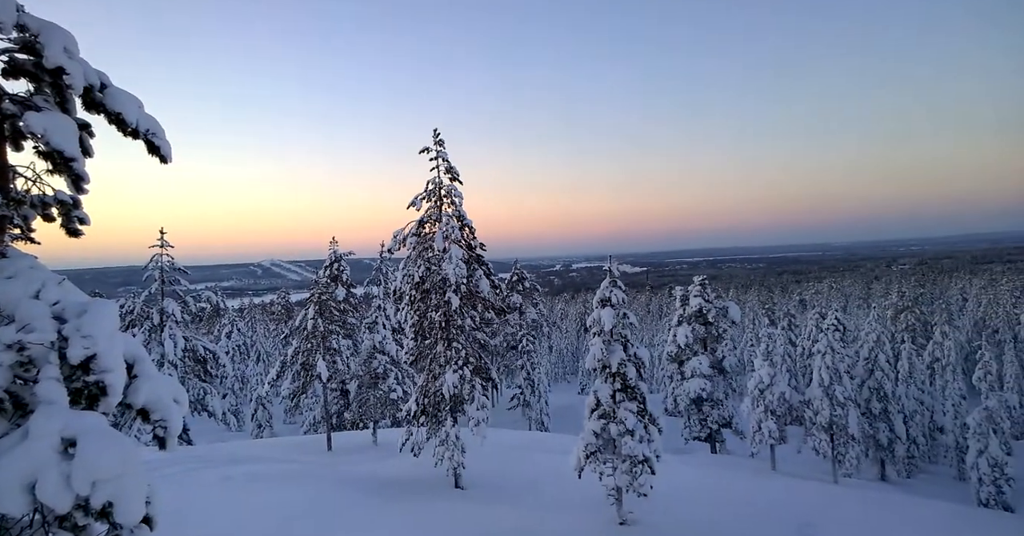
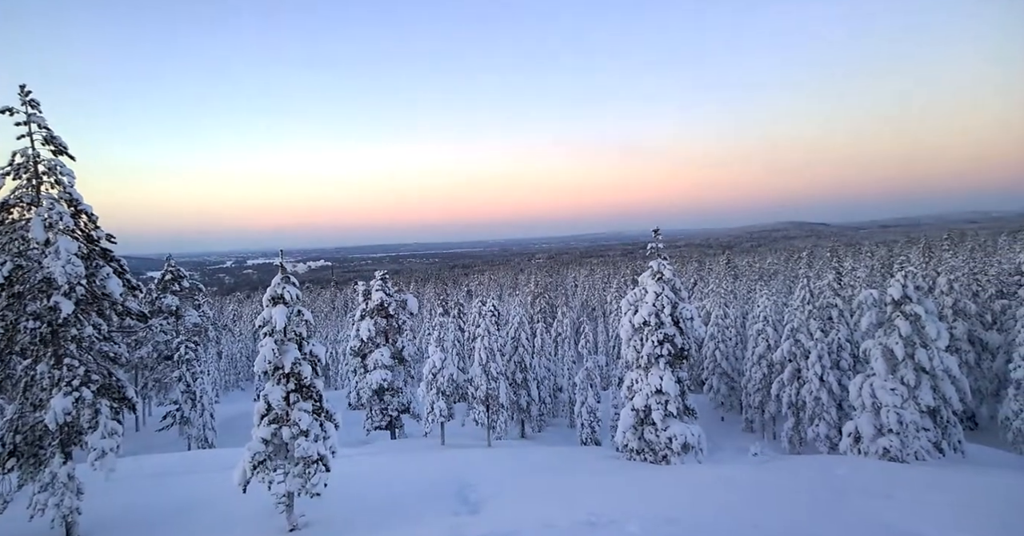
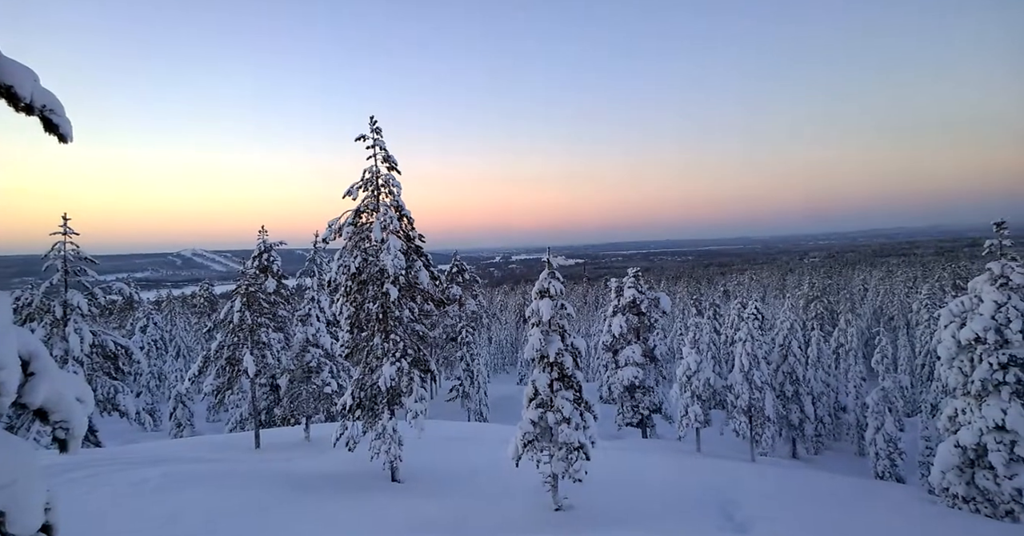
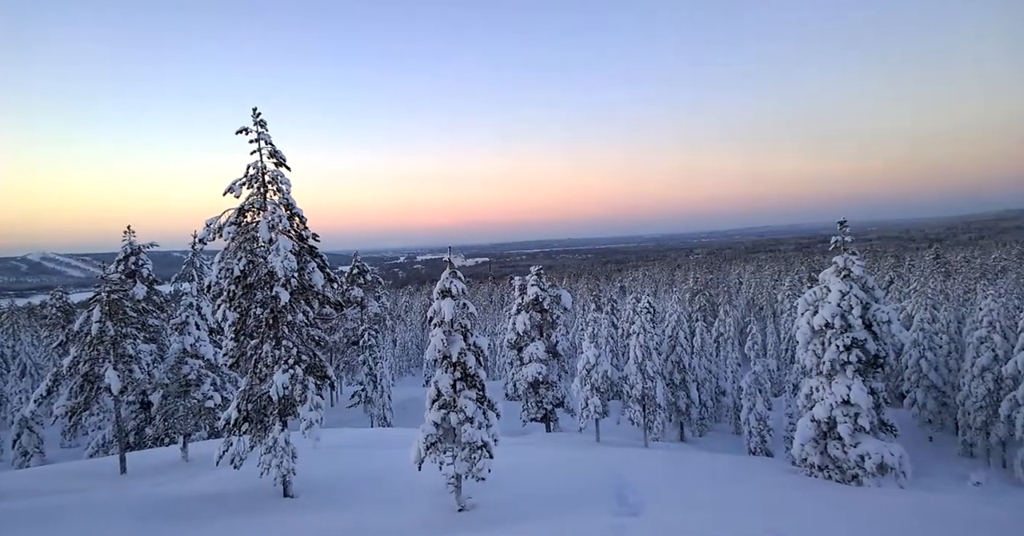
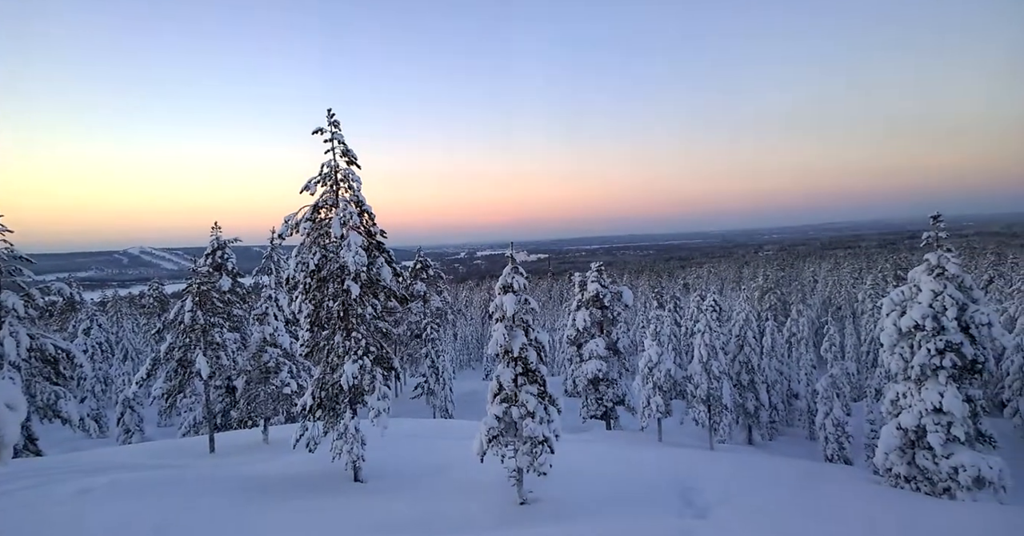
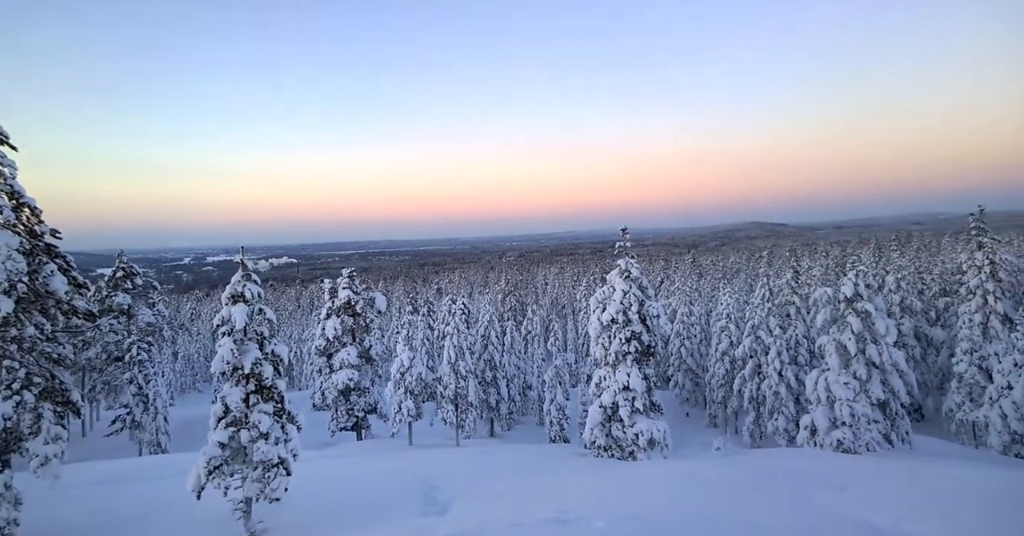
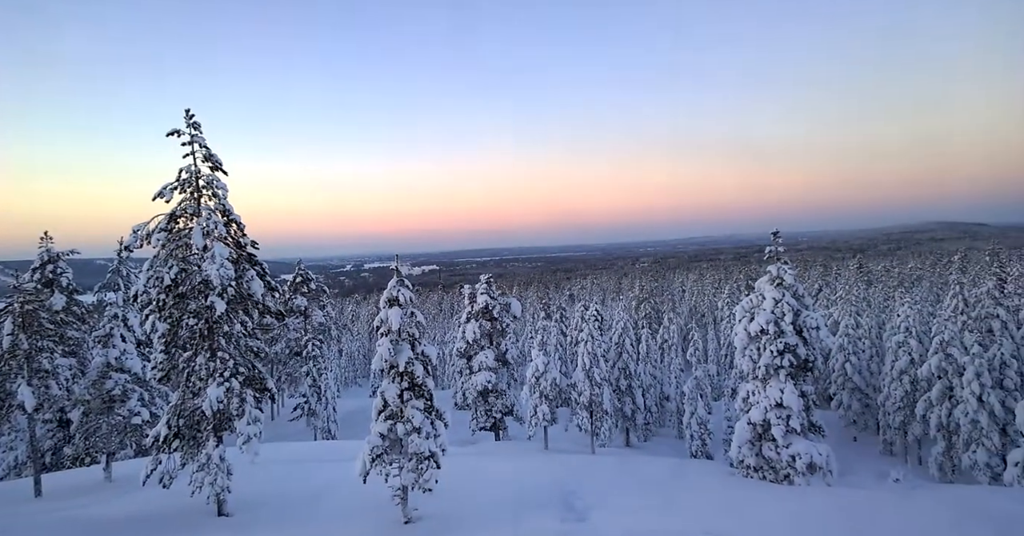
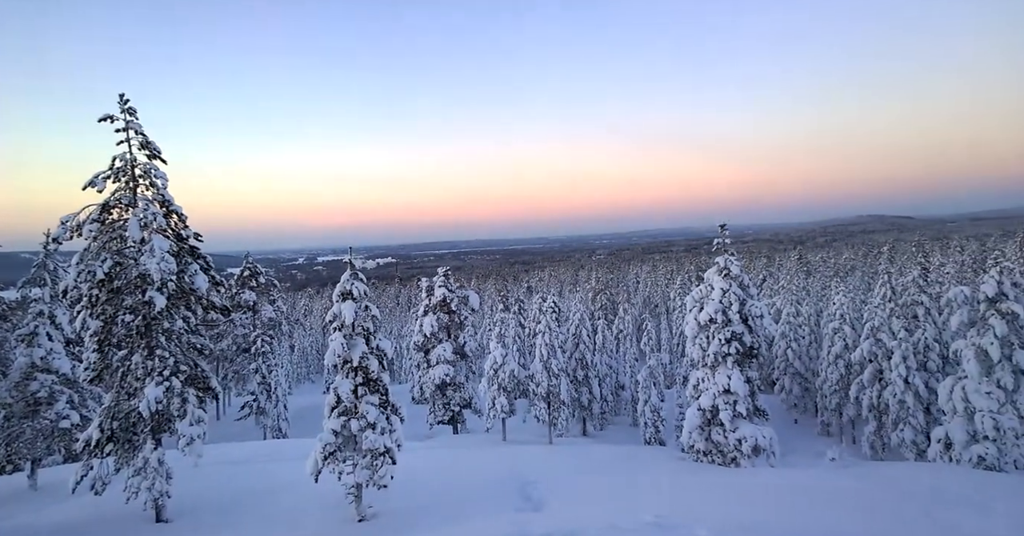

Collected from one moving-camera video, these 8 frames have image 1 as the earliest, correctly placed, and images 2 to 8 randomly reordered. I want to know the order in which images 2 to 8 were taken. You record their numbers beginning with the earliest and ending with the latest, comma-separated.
3, 5, 4, 7, 8, 2, 6
